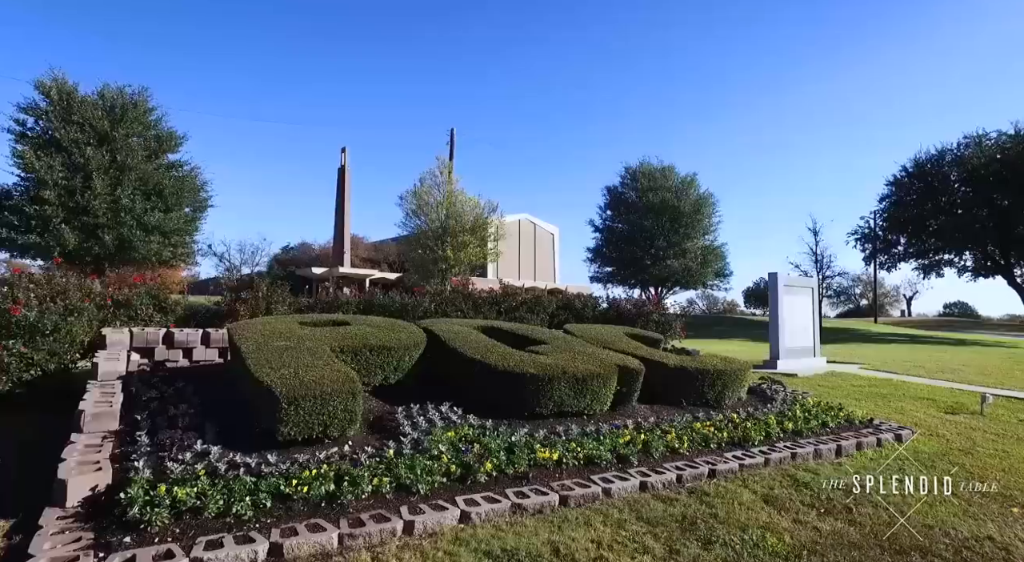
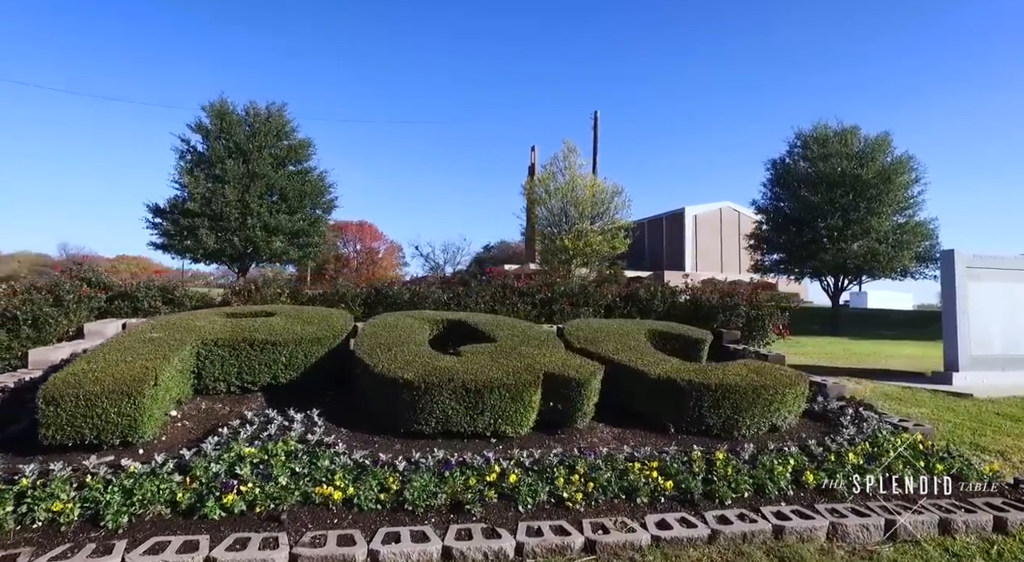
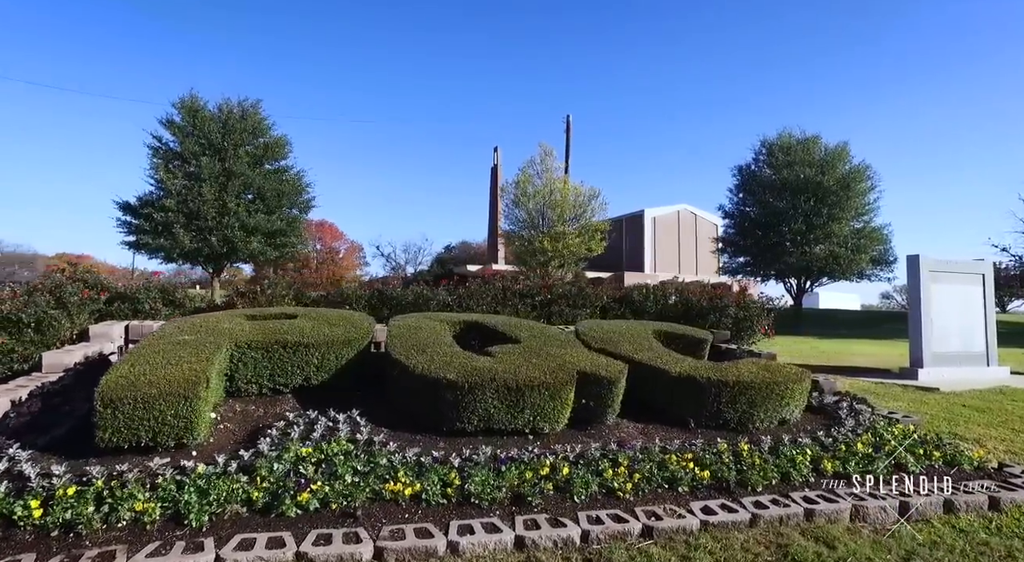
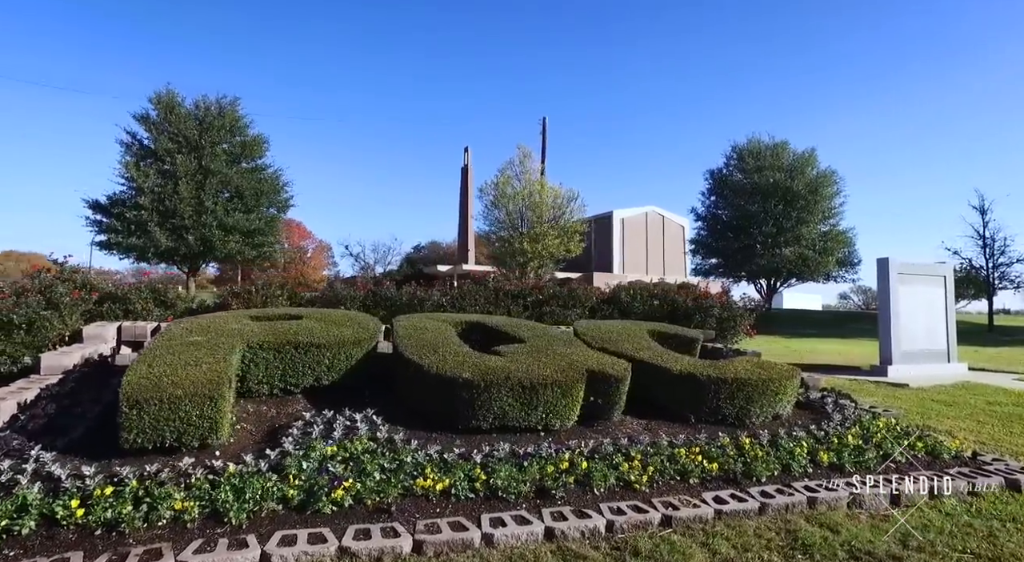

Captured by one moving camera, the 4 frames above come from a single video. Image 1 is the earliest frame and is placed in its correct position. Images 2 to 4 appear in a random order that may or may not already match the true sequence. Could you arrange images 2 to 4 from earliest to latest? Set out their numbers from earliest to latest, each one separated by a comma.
4, 3, 2
